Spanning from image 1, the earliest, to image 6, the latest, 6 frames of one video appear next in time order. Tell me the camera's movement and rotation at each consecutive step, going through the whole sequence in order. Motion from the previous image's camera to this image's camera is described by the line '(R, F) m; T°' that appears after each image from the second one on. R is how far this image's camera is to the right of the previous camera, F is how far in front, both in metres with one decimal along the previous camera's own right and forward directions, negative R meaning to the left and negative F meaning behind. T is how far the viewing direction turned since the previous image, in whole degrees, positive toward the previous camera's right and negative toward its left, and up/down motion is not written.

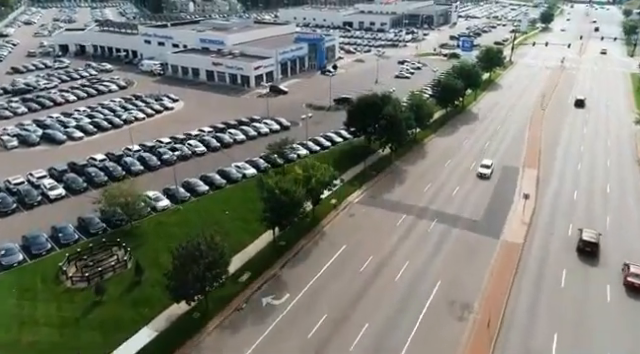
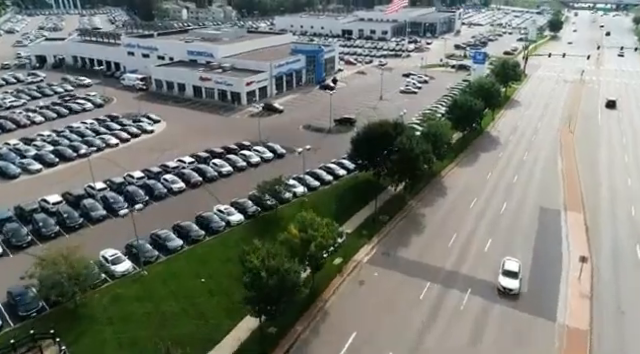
(-0.2, +7.7) m; 0°
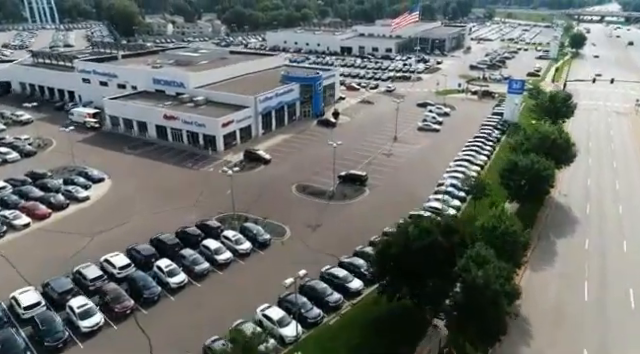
(-0.3, +16.0) m; 0°
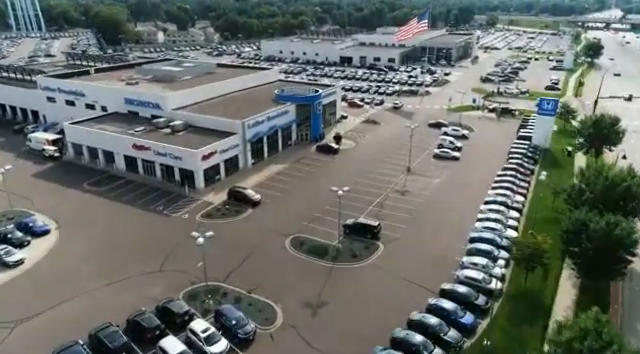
(-0.3, +9.3) m; 0°
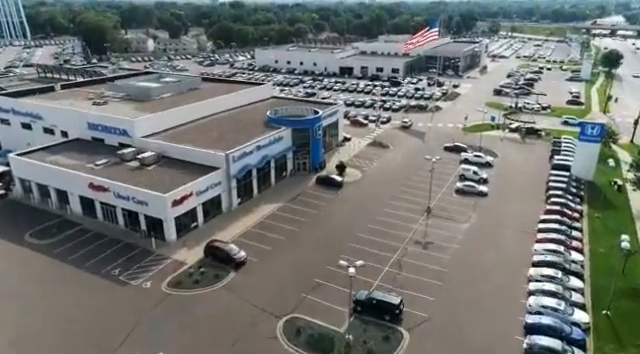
(-0.3, +9.0) m; 0°
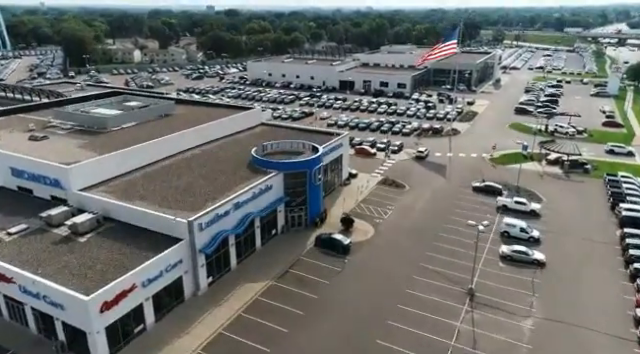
(-0.2, +11.6) m; 0°
